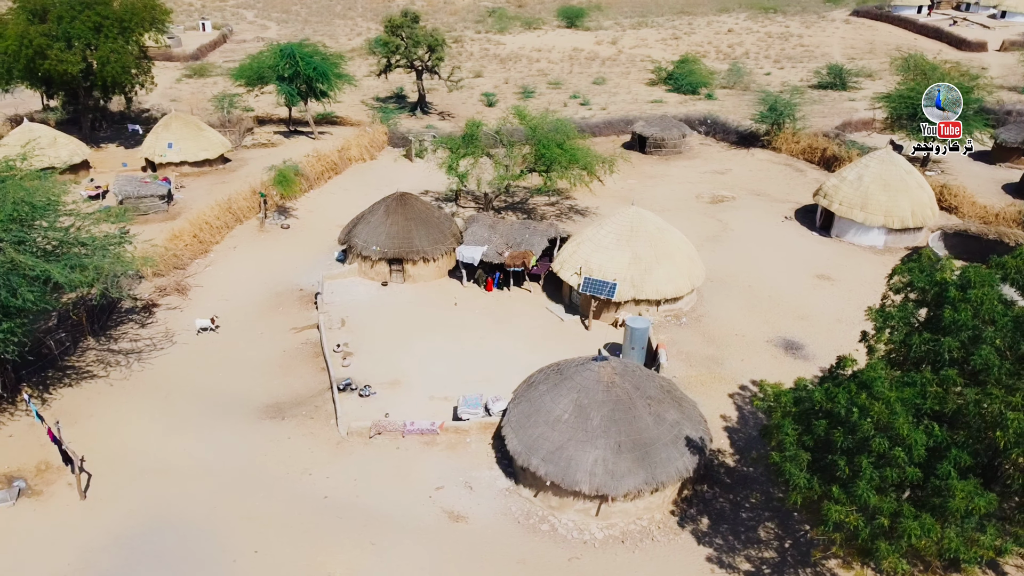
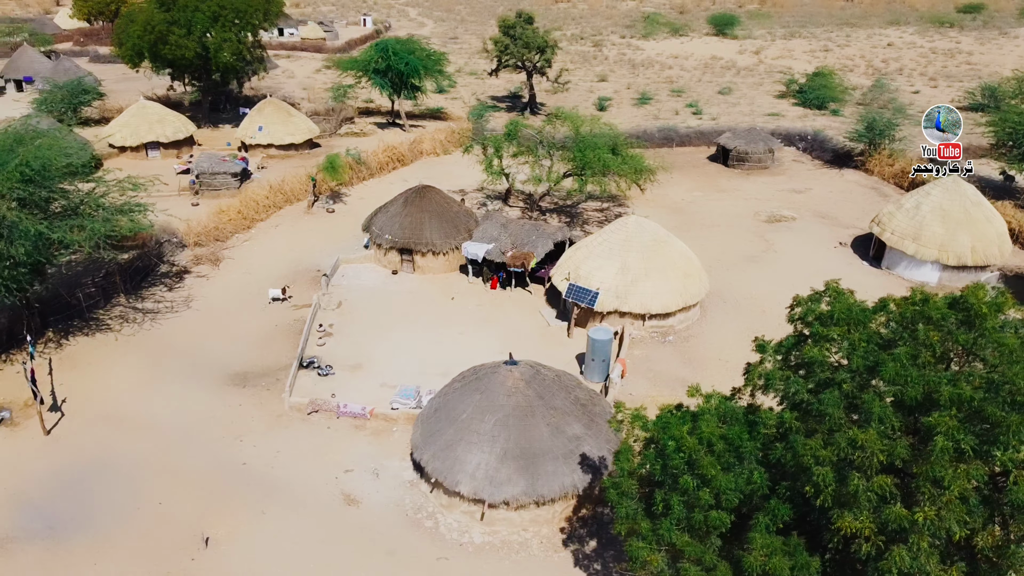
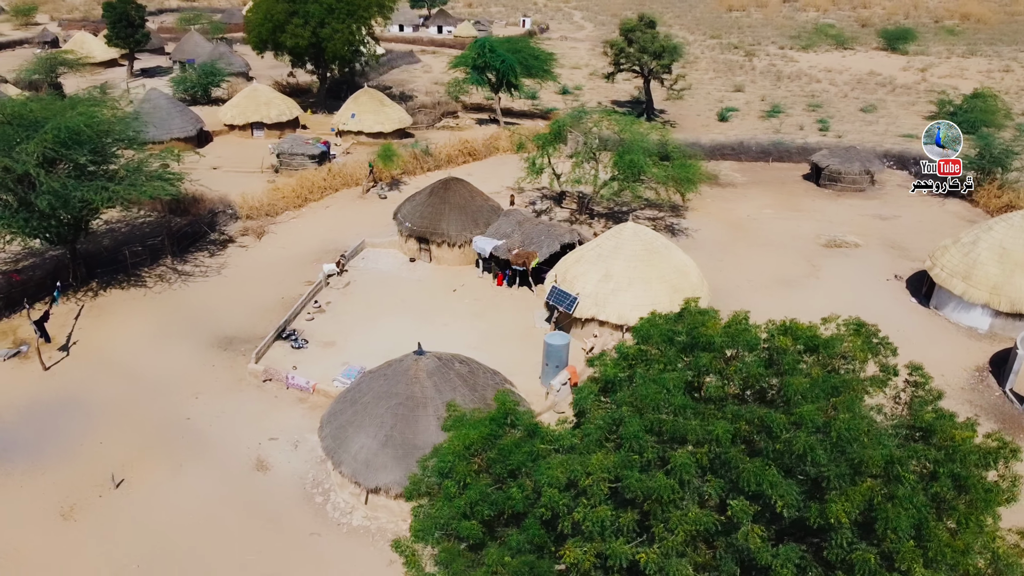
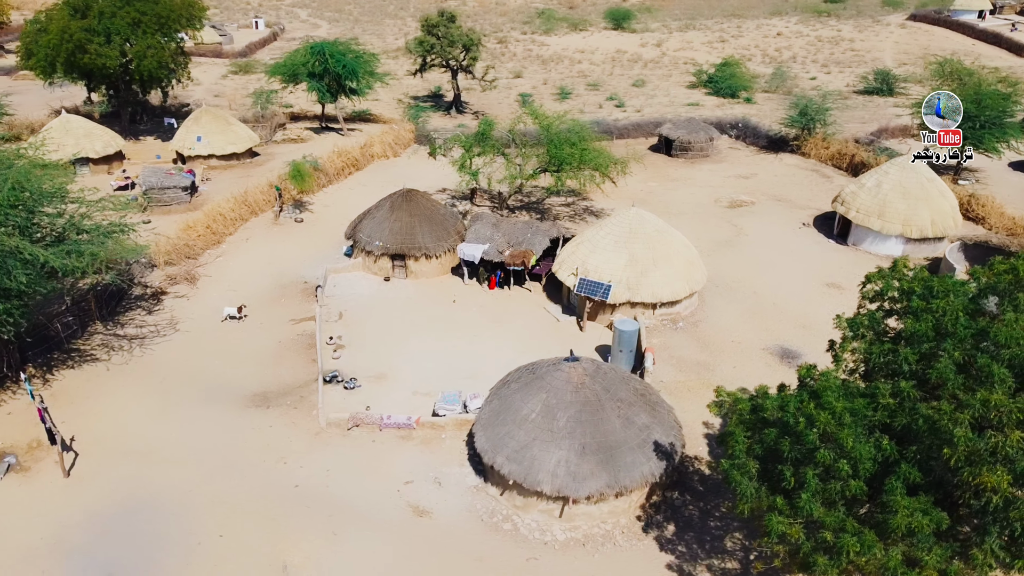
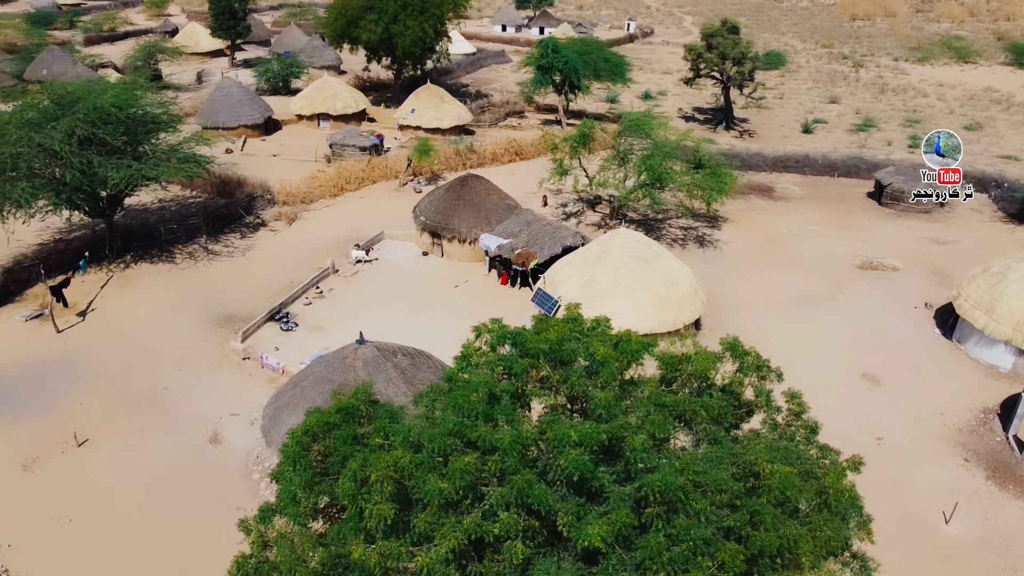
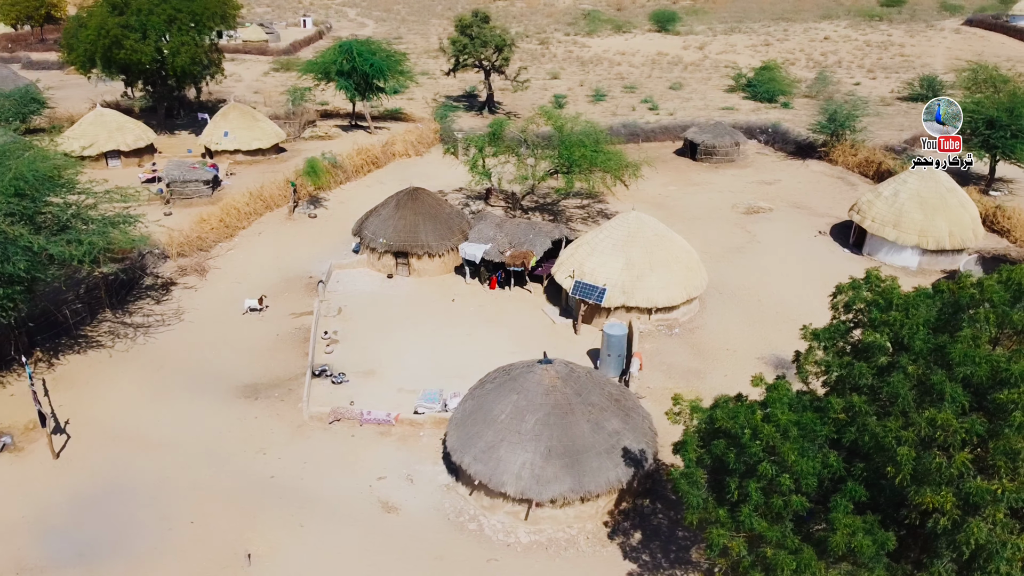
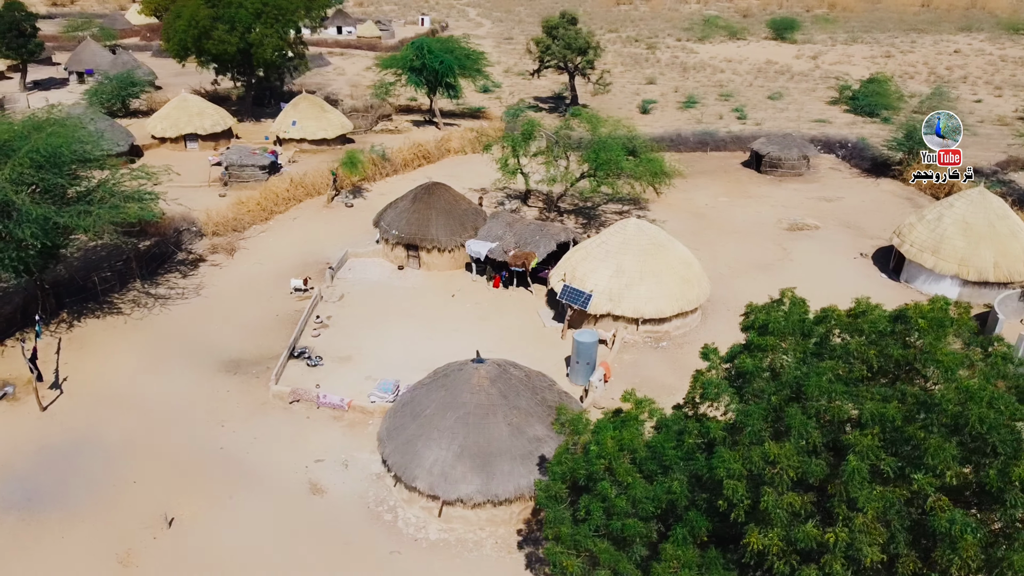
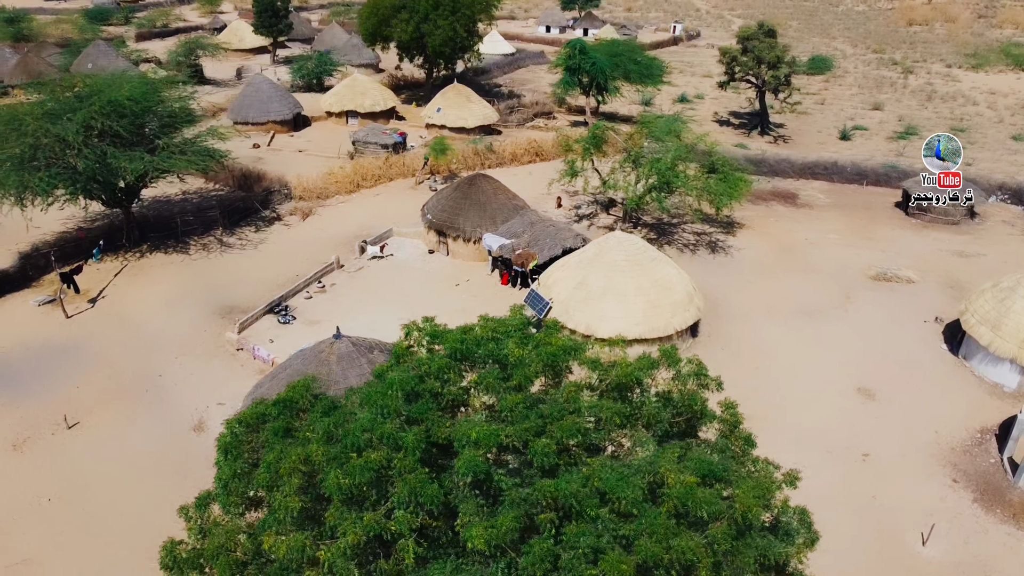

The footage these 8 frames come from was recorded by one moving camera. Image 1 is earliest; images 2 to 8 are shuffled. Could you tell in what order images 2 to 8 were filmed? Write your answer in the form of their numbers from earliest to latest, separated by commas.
4, 6, 2, 7, 3, 5, 8
